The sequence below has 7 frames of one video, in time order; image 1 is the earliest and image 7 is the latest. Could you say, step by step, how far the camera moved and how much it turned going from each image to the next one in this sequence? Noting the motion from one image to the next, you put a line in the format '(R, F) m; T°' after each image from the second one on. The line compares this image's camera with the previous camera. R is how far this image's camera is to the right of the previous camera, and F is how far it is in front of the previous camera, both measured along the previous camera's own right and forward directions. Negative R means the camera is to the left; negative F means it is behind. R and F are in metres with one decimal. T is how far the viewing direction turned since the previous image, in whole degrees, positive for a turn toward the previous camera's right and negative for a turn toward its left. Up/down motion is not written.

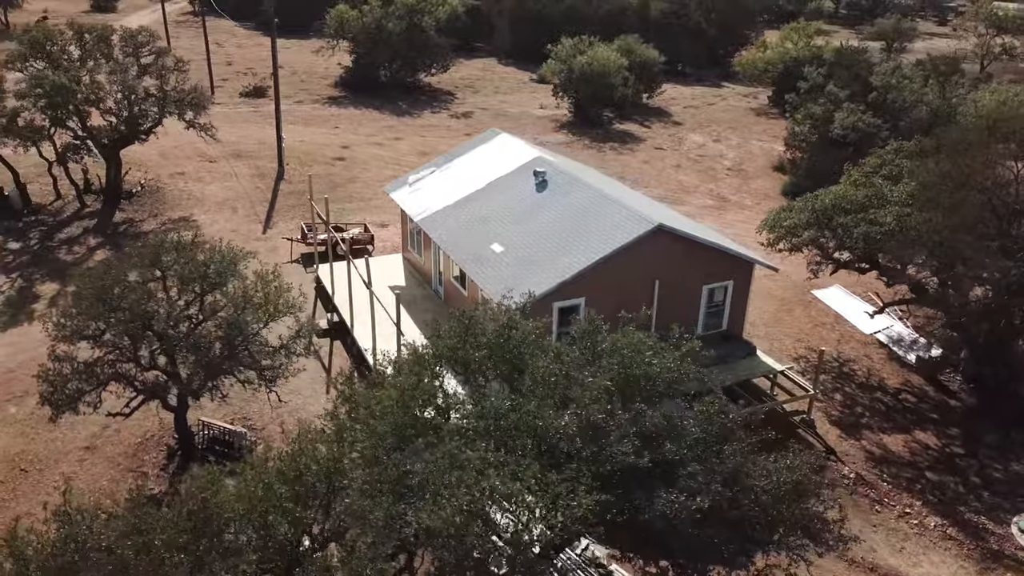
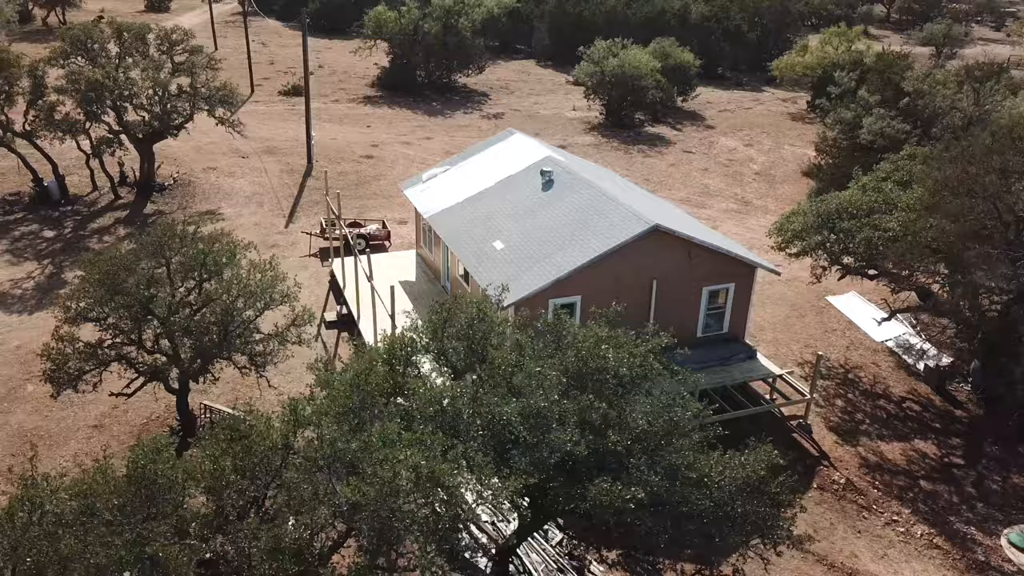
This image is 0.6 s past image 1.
(+0.9, -0.2) m; -3°
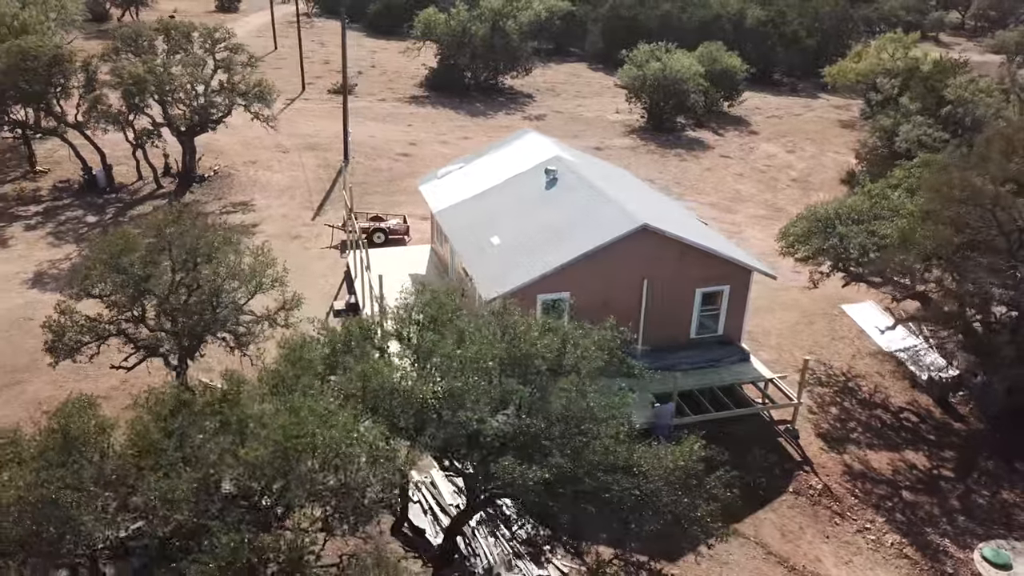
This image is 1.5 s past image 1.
(+1.4, -0.3) m; -5°
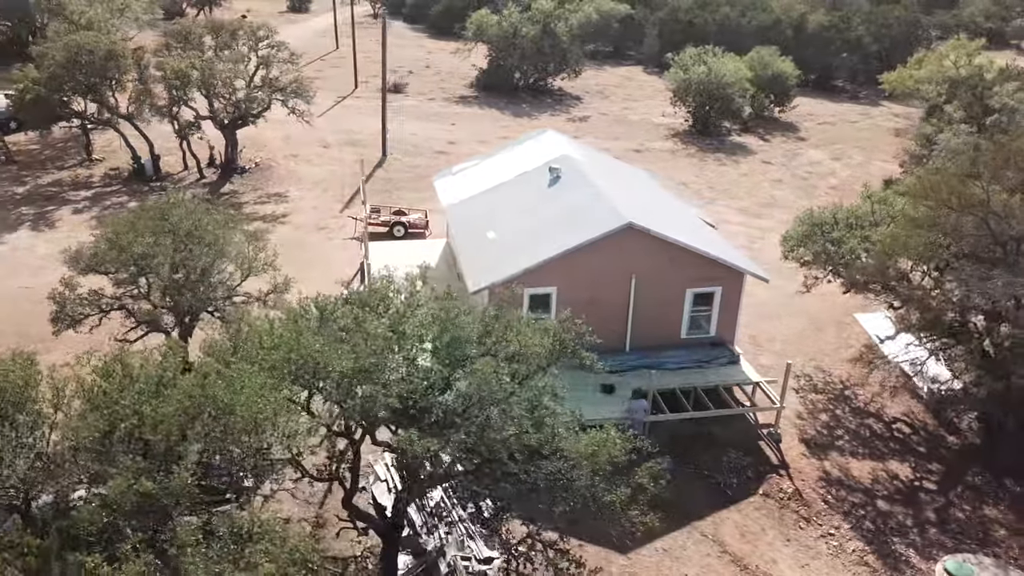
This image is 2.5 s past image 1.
(+1.6, -0.3) m; -5°
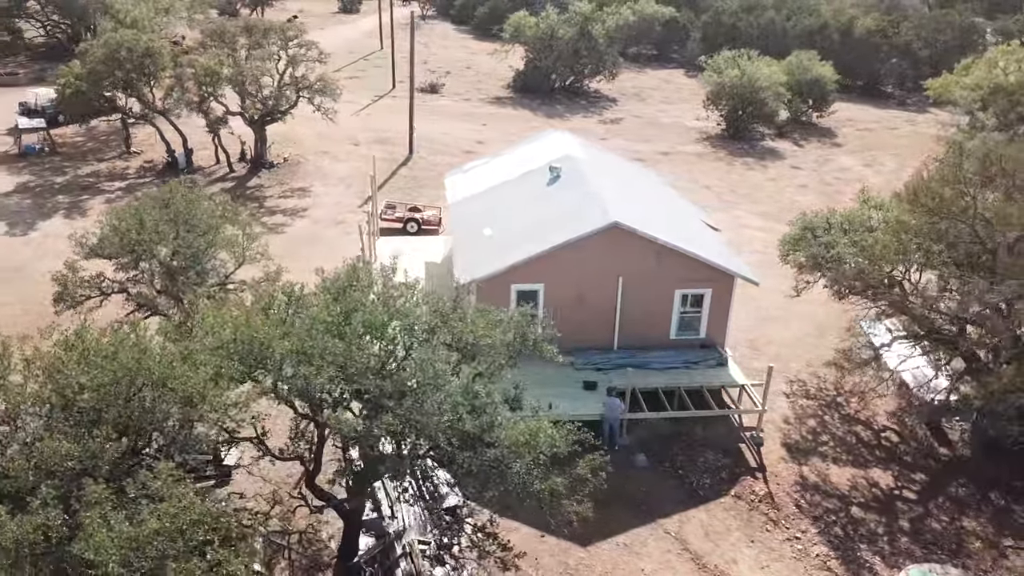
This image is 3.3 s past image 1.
(+1.3, -0.2) m; -4°
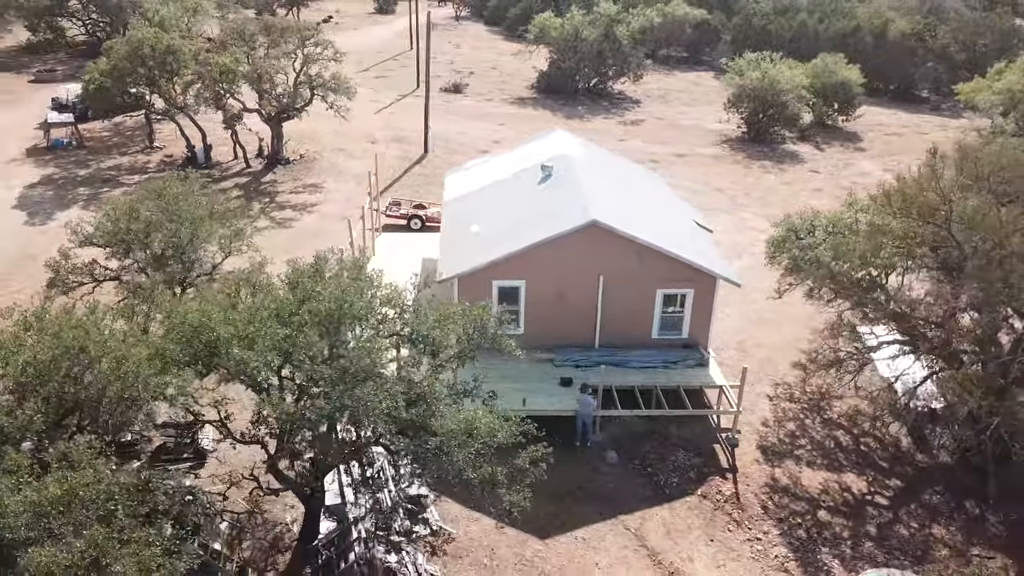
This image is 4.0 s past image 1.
(+1.2, -0.2) m; -3°
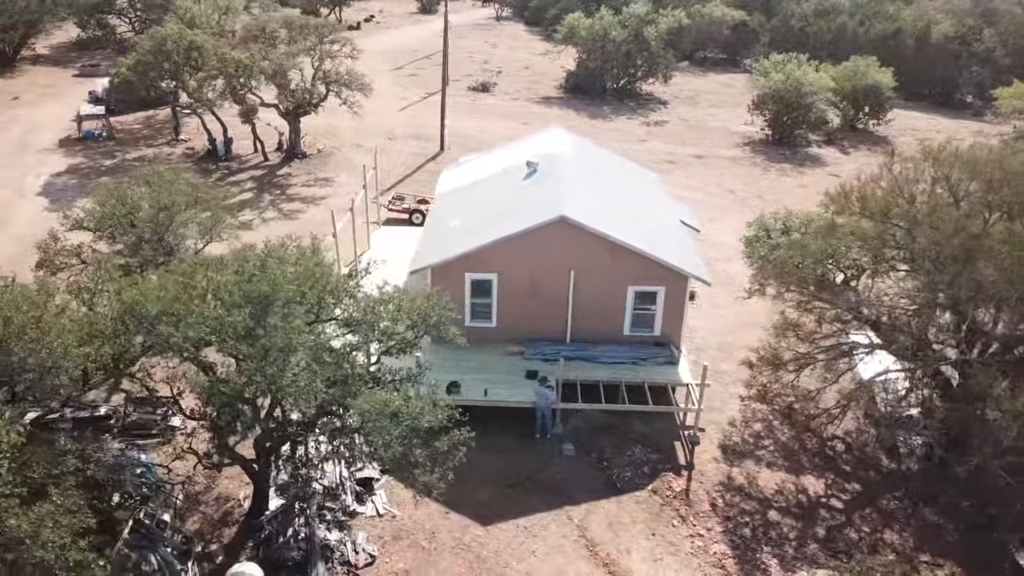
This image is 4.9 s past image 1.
(+1.6, -0.2) m; -4°
